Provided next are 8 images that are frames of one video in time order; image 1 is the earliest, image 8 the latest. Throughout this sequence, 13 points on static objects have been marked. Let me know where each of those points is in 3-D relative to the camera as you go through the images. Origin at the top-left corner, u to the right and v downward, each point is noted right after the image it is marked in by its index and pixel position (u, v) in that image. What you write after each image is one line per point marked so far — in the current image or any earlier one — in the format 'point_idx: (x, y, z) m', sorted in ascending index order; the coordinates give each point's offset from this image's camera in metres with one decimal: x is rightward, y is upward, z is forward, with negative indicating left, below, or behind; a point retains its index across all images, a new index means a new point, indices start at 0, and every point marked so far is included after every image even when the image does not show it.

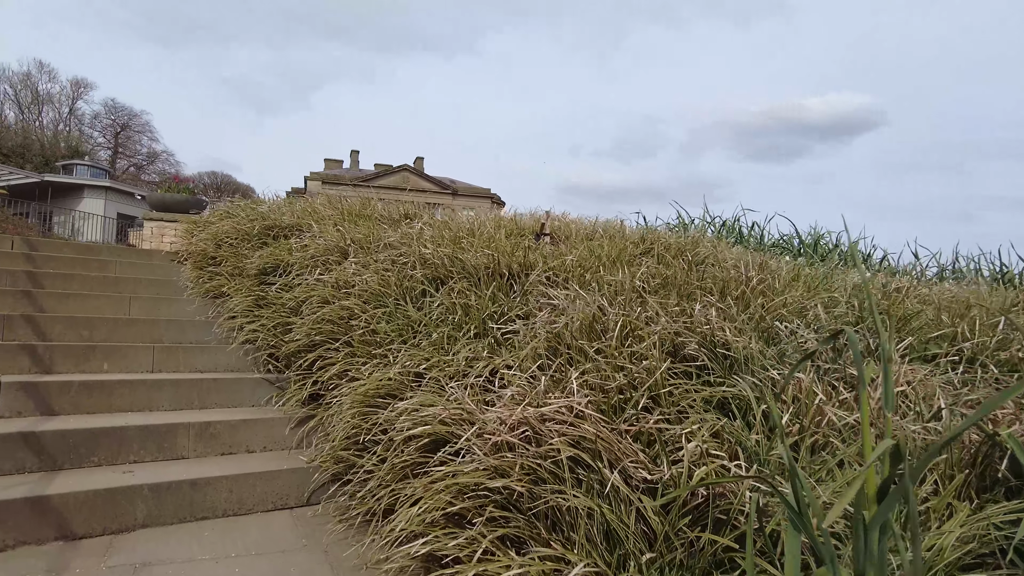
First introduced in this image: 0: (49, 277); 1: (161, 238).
0: (-2.8, +0.1, +4.0) m
1: (-4.5, +0.6, +8.3) m
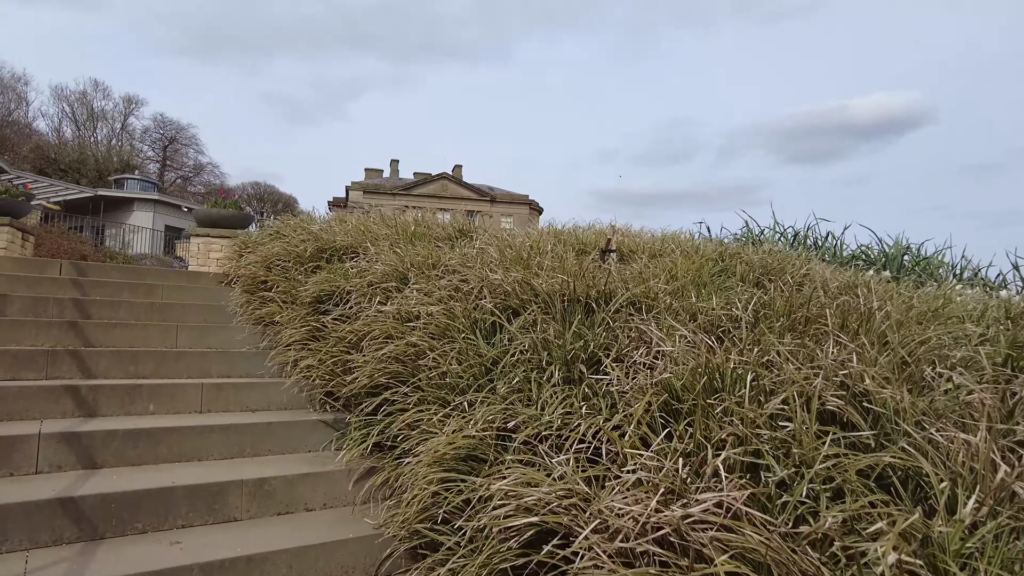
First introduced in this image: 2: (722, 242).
0: (-2.4, -0.1, +3.8) m
1: (-3.9, +0.4, +8.2) m
2: (+1.8, +0.4, +5.5) m
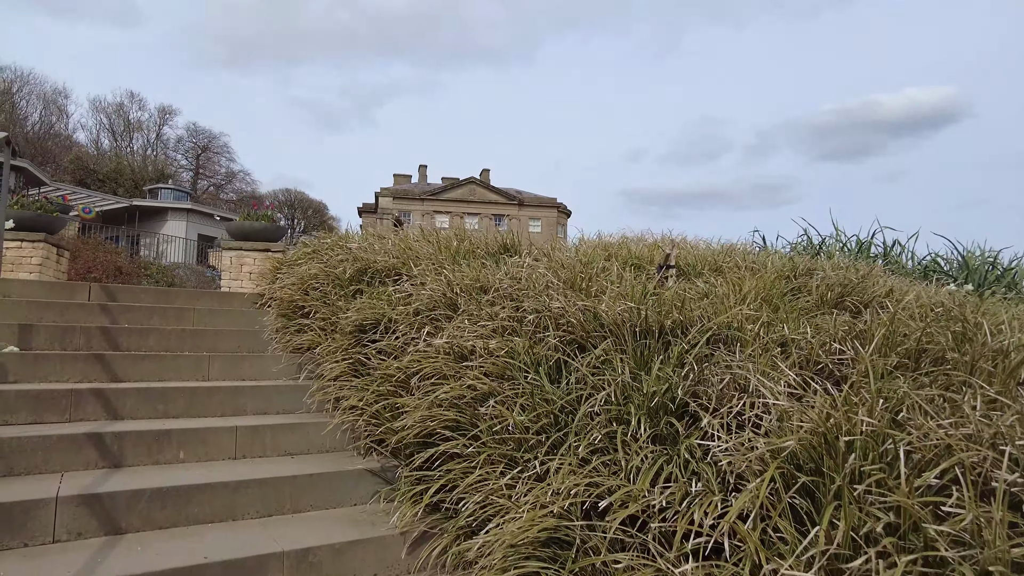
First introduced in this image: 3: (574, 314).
0: (-2.1, -0.3, +3.6) m
1: (-3.4, +0.3, +8.0) m
2: (+2.2, +0.3, +5.1) m
3: (+0.3, -0.1, +2.8) m
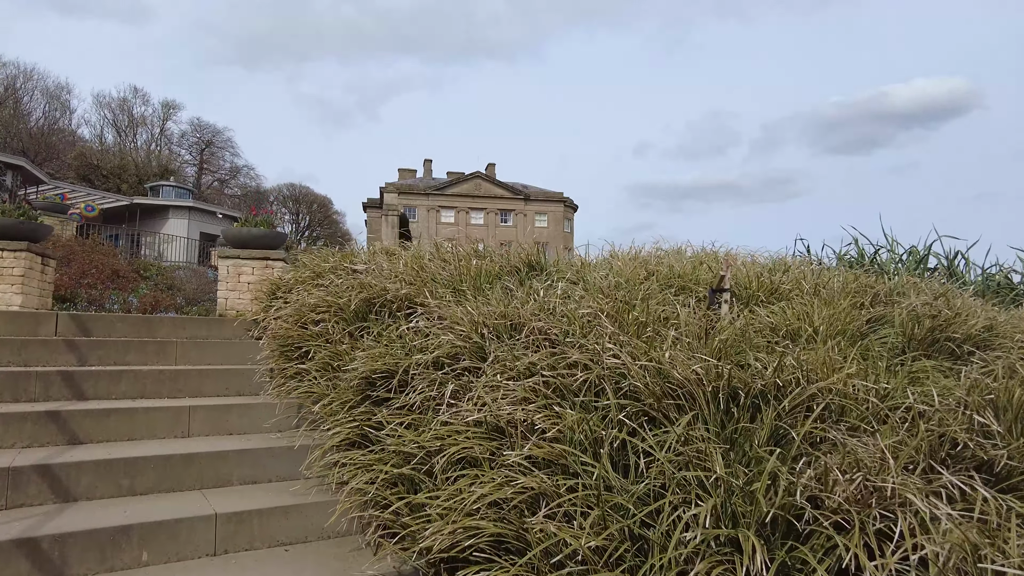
0: (-2.0, -0.4, +3.0) m
1: (-3.2, +0.1, +7.5) m
2: (+2.4, +0.1, +4.6) m
3: (+0.4, -0.3, +2.2) m
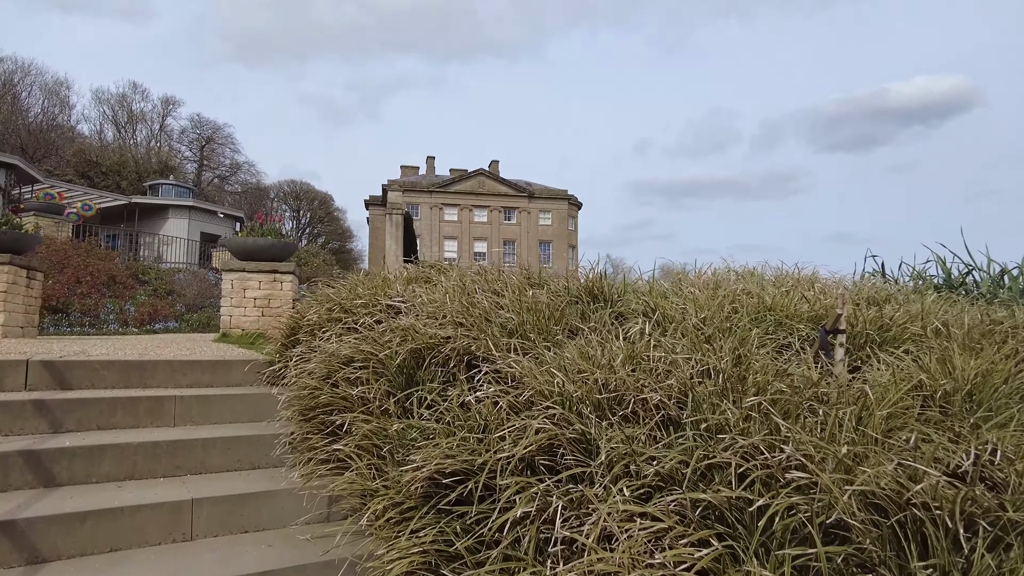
0: (-1.6, -0.6, +2.3) m
1: (-2.8, 0.0, +6.8) m
2: (+2.7, -0.1, +3.9) m
3: (+0.8, -0.5, +1.5) m
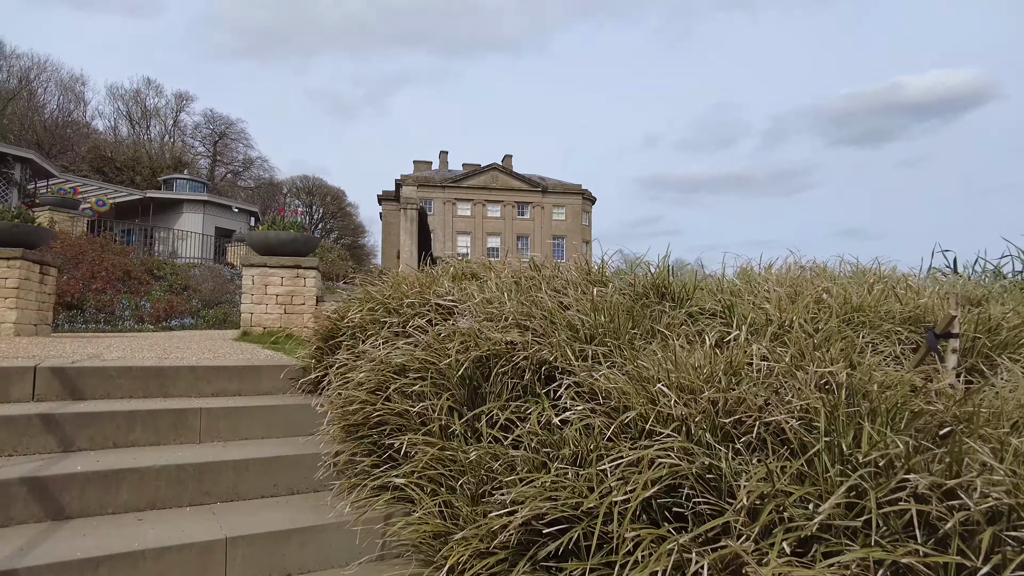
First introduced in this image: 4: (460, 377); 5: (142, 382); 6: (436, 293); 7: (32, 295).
0: (-1.3, -0.6, +2.0) m
1: (-2.5, 0.0, +6.5) m
2: (+3.0, -0.1, +3.5) m
3: (+1.0, -0.5, +1.1) m
4: (-0.2, -0.3, +2.2) m
5: (-1.6, -0.4, +2.7) m
6: (-0.4, 0.0, +3.0) m
7: (-4.7, -0.1, +6.4) m
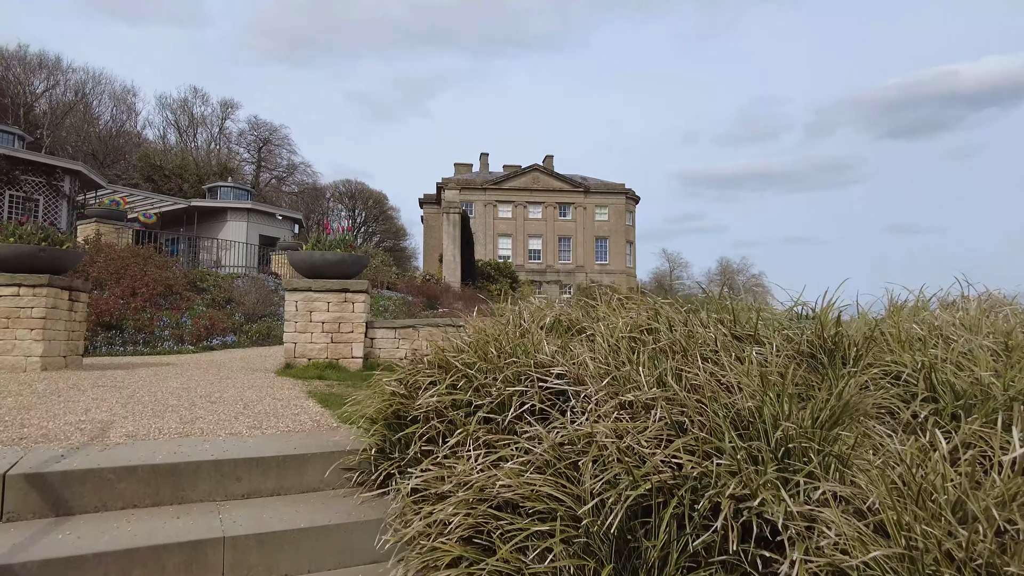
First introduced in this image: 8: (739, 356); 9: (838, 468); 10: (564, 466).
0: (-1.0, -0.8, +1.3) m
1: (-1.8, -0.2, +5.8) m
2: (+3.5, -0.3, +2.5) m
3: (+1.4, -0.7, +0.3) m
4: (+0.2, -0.5, +1.4) m
5: (-1.1, -0.6, +2.0) m
6: (+0.1, -0.2, +2.2) m
7: (-4.1, -0.3, +5.8) m
8: (+0.8, -0.2, +2.2) m
9: (+0.9, -0.4, +1.7) m
10: (+0.1, -0.4, +1.6) m
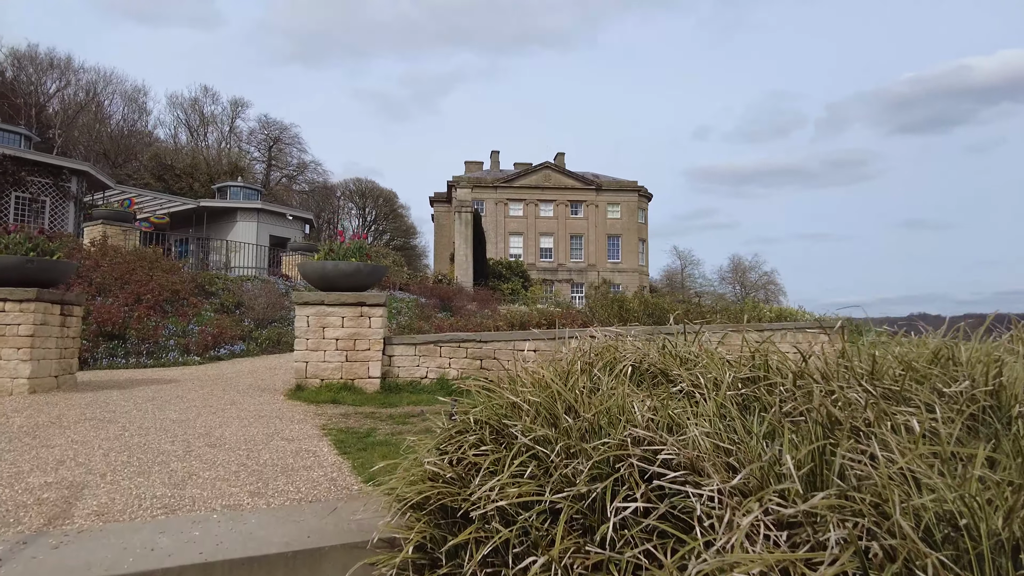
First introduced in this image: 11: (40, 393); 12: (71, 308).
0: (-0.8, -1.0, +0.7) m
1: (-1.6, -0.4, +5.3) m
2: (+3.7, -0.4, +1.9) m
3: (+1.5, -0.8, -0.3) m
4: (+0.4, -0.6, +0.8) m
5: (-0.9, -0.8, +1.5) m
6: (+0.3, -0.4, +1.6) m
7: (-3.8, -0.4, +5.3) m
8: (+1.0, -0.3, +1.7) m
9: (+1.1, -0.5, +1.1) m
10: (+0.3, -0.6, +1.0) m
11: (-3.8, -0.8, +5.2) m
12: (-3.9, -0.2, +5.7) m
